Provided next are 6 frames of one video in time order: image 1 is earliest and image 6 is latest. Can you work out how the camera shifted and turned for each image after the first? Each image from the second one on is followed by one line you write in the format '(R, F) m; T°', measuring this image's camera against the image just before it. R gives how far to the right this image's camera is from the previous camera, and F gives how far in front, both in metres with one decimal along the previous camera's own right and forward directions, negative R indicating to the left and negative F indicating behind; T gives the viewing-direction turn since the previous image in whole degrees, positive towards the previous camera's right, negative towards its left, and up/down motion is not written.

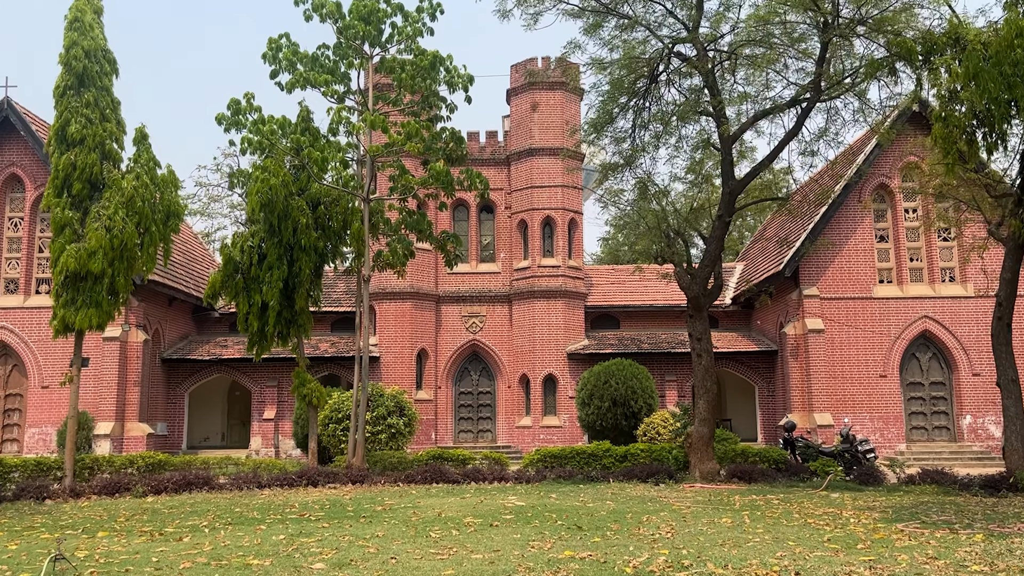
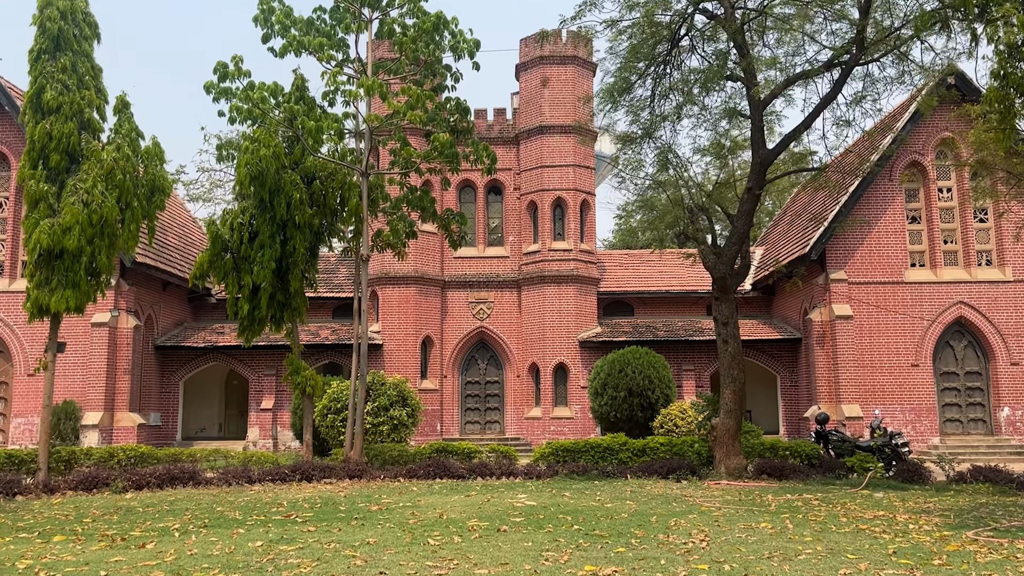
(0.0, +1.2) m; -1°
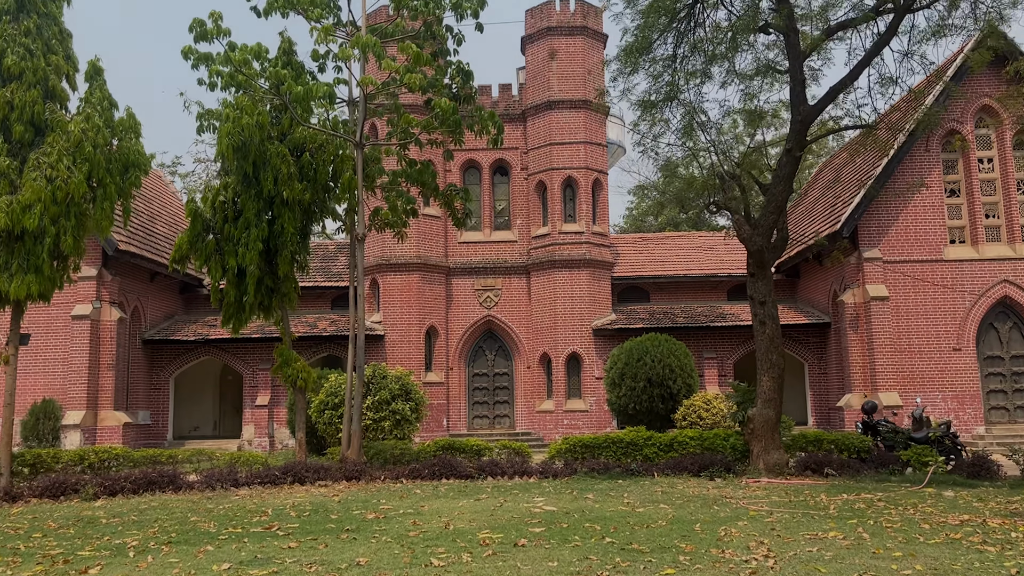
(-0.1, +1.5) m; 0°
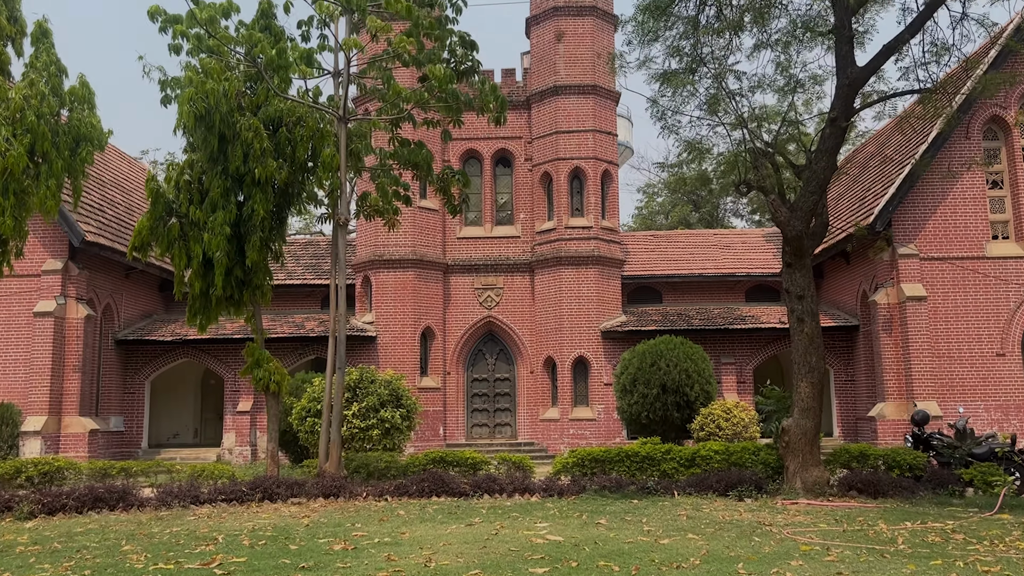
(+0.1, +1.7) m; 0°
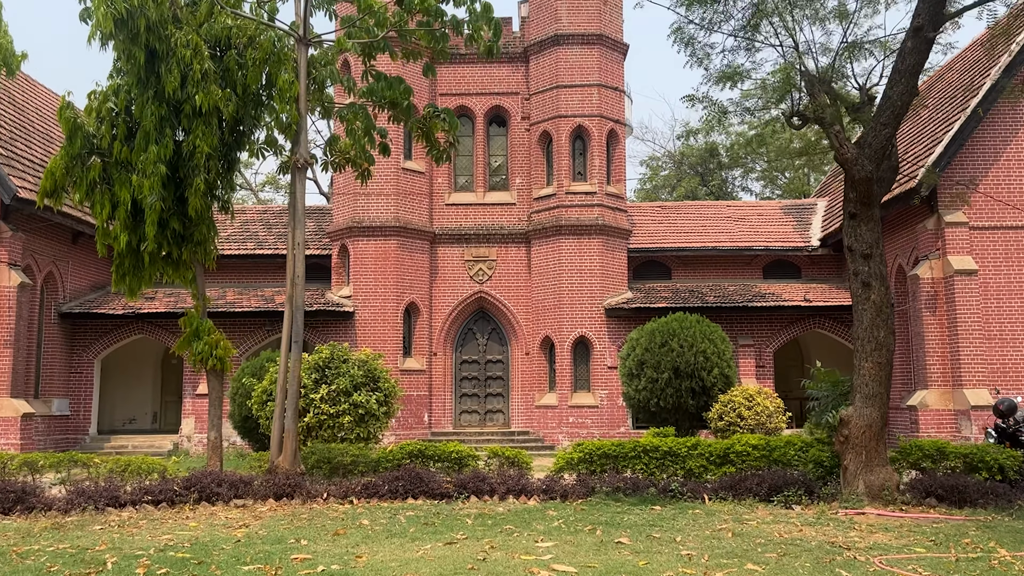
(0.0, +2.2) m; +1°
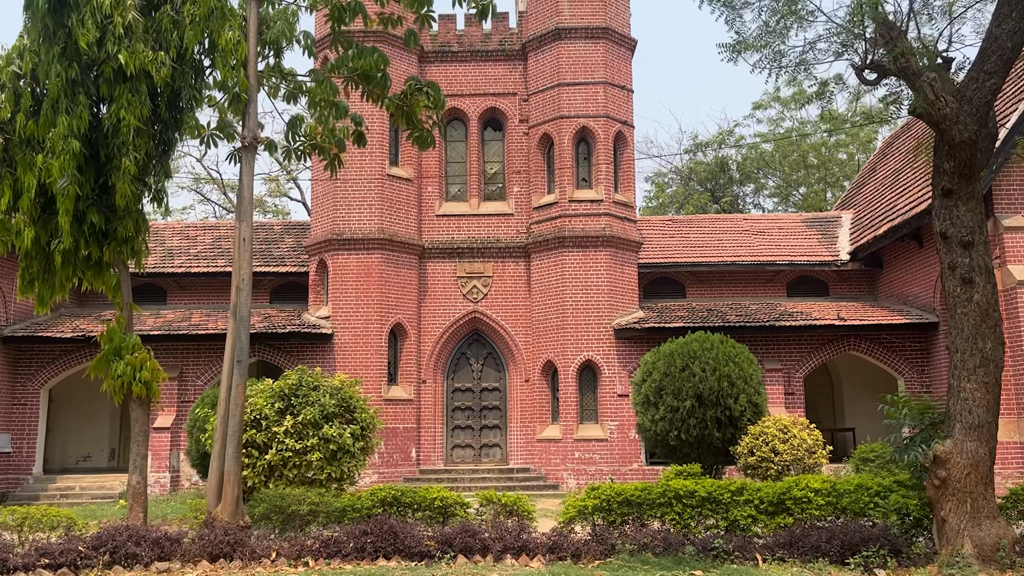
(0.0, +2.0) m; 0°
